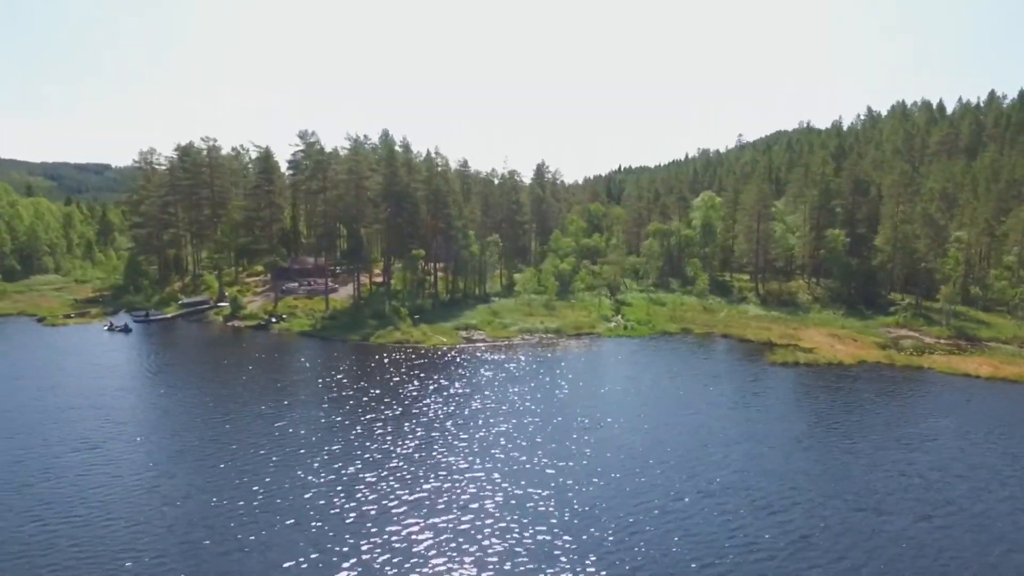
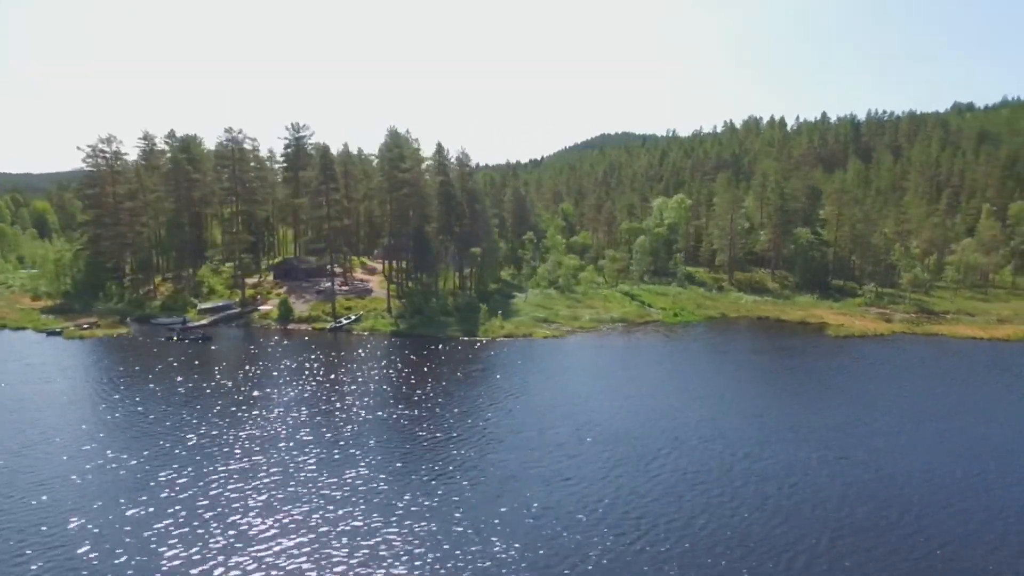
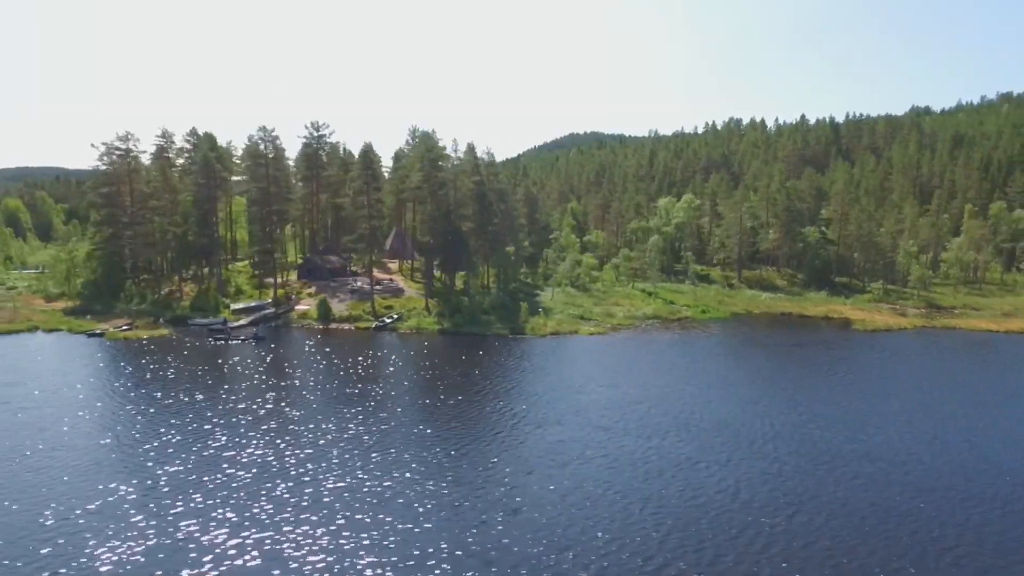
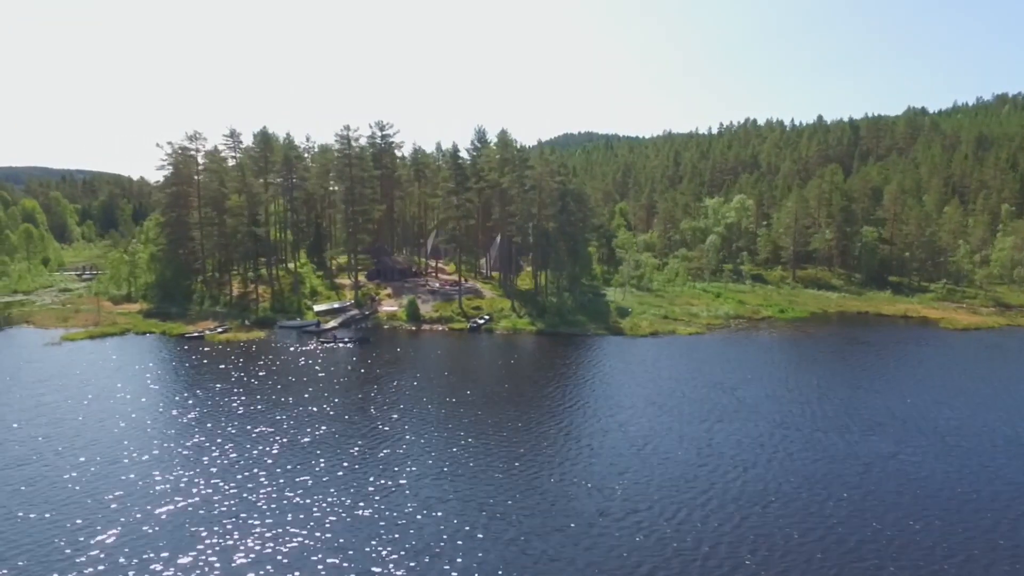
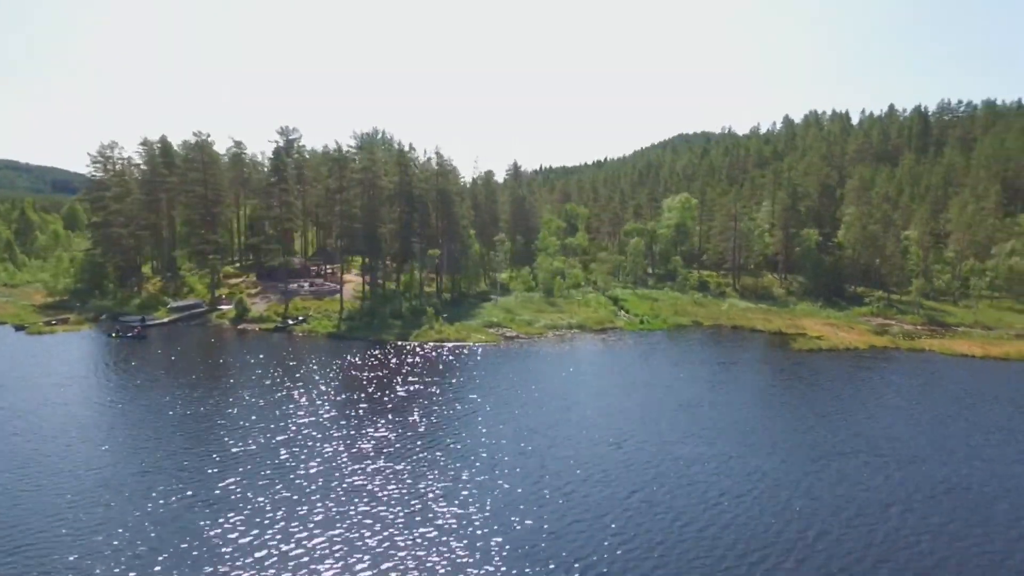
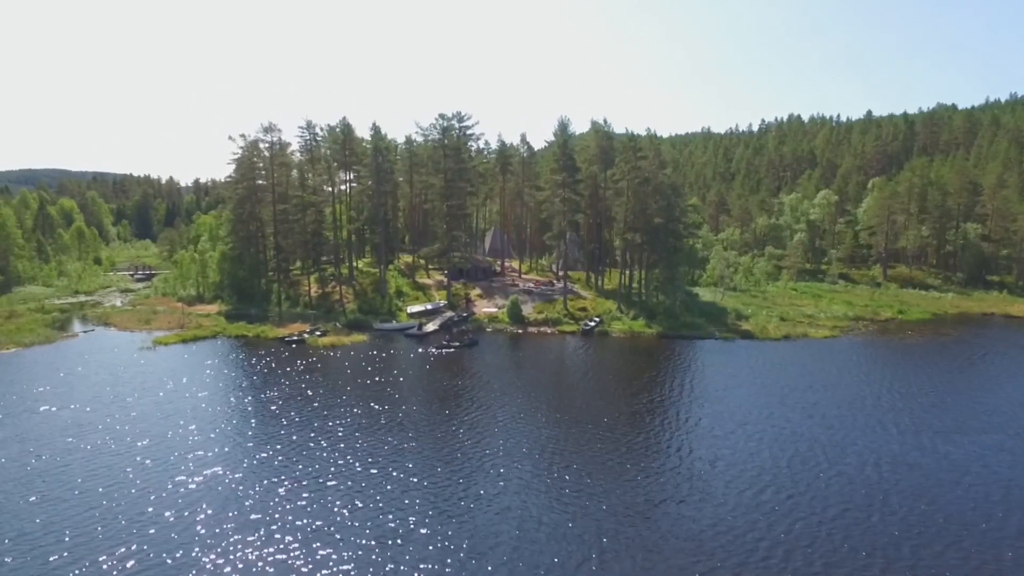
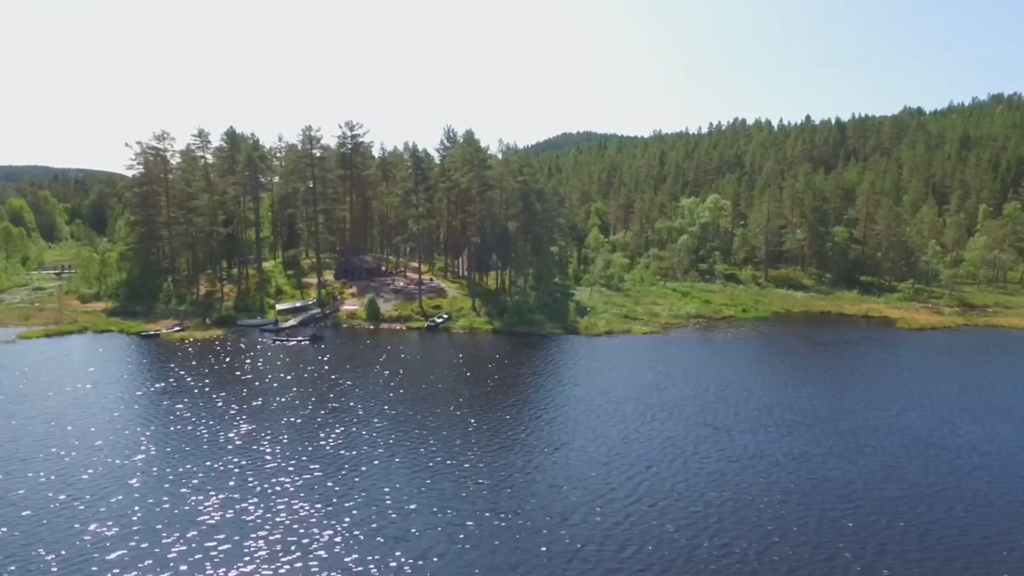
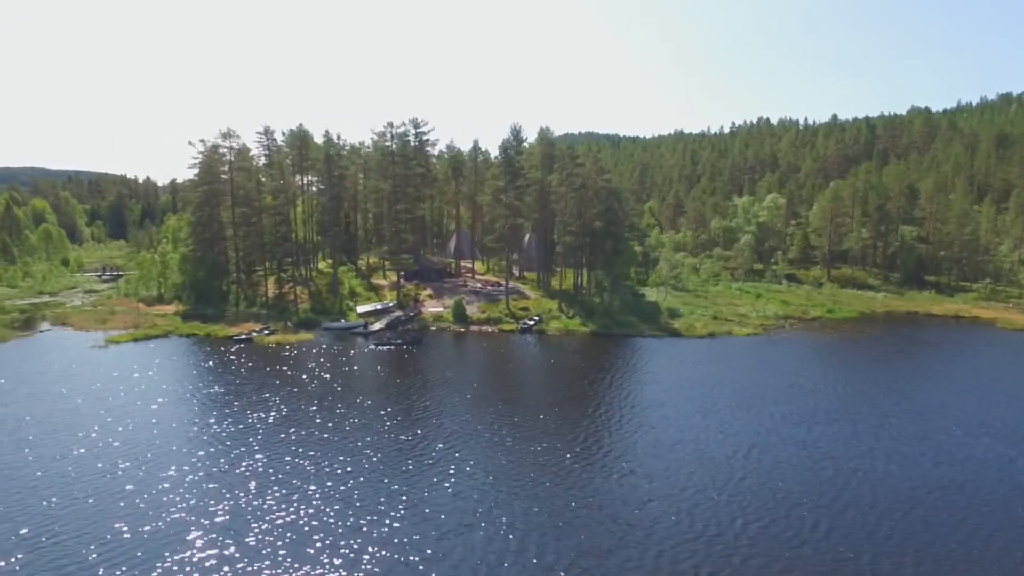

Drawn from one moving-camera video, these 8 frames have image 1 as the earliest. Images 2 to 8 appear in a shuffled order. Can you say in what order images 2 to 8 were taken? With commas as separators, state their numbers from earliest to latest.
5, 2, 3, 7, 4, 8, 6
